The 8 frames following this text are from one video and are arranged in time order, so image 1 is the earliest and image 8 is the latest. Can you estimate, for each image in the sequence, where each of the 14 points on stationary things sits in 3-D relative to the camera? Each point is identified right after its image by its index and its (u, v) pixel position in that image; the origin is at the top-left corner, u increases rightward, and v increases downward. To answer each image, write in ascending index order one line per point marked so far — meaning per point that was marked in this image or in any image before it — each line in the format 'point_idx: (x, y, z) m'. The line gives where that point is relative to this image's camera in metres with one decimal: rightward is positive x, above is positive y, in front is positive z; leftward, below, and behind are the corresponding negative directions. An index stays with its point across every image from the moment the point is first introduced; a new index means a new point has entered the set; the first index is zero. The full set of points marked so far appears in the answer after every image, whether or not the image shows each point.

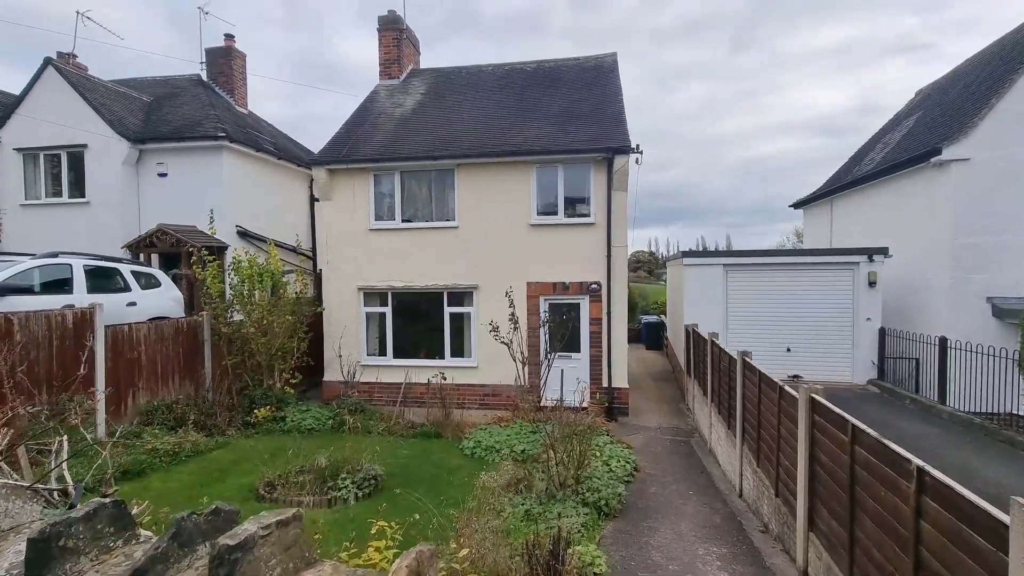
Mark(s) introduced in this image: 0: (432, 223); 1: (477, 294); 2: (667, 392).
0: (-2.0, +1.6, +12.1) m
1: (-0.9, -0.2, +12.0) m
2: (+4.2, -2.8, +13.5) m
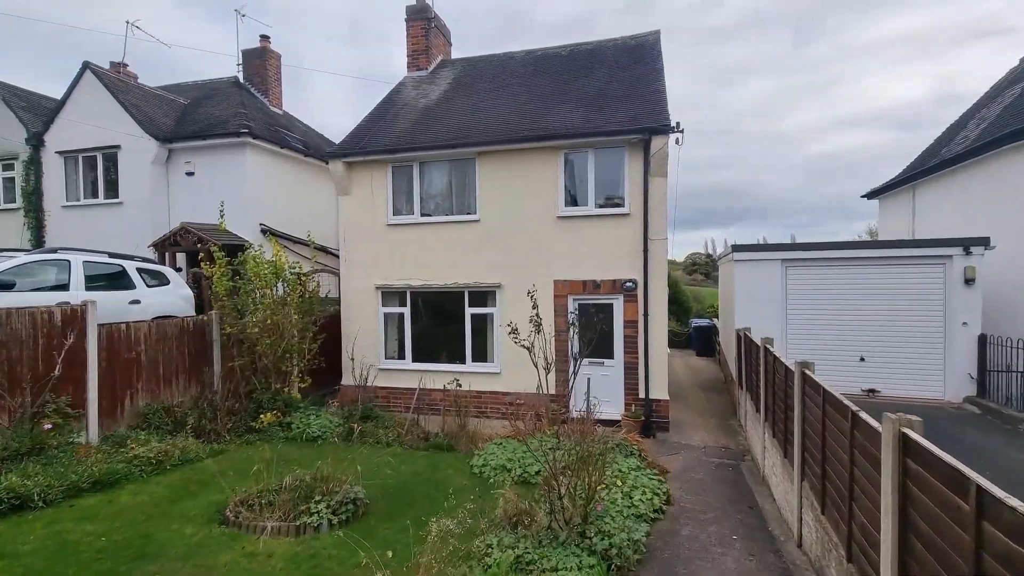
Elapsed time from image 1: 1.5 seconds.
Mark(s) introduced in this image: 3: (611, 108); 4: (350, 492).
0: (-1.4, +1.6, +11.3) m
1: (-0.3, -0.1, +11.0) m
2: (+4.9, -2.8, +11.9) m
3: (+2.2, +4.0, +11.1) m
4: (-1.9, -2.4, +5.8) m
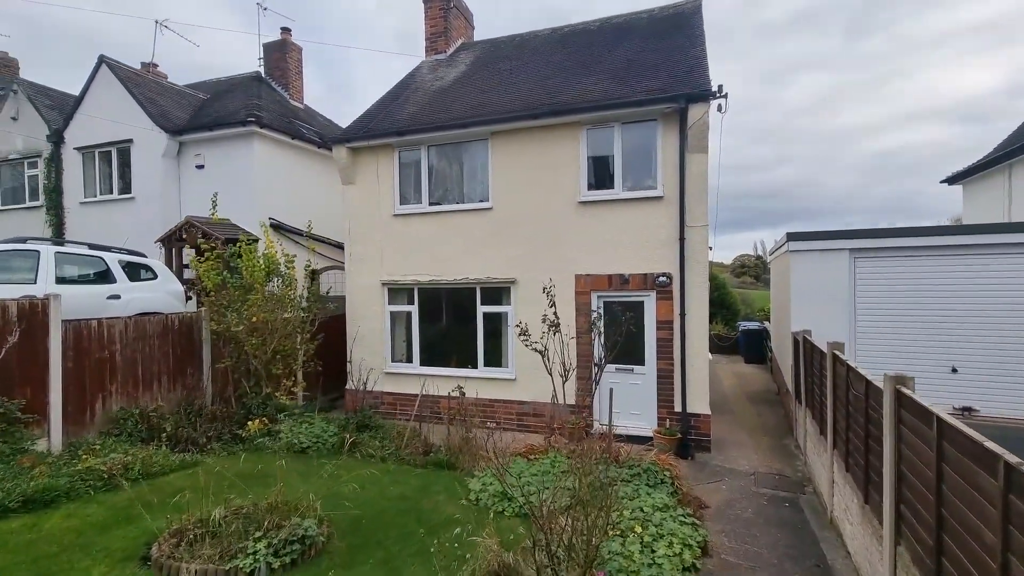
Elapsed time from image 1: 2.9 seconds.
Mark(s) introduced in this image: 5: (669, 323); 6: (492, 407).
0: (-1.0, +1.7, +10.1) m
1: (0.0, 0.0, +9.8) m
2: (+5.3, -2.7, +10.3) m
3: (+2.5, +4.1, +9.7) m
4: (-2.0, -2.3, +4.7) m
5: (+2.8, -0.6, +8.8) m
6: (-0.4, -2.4, +9.9) m
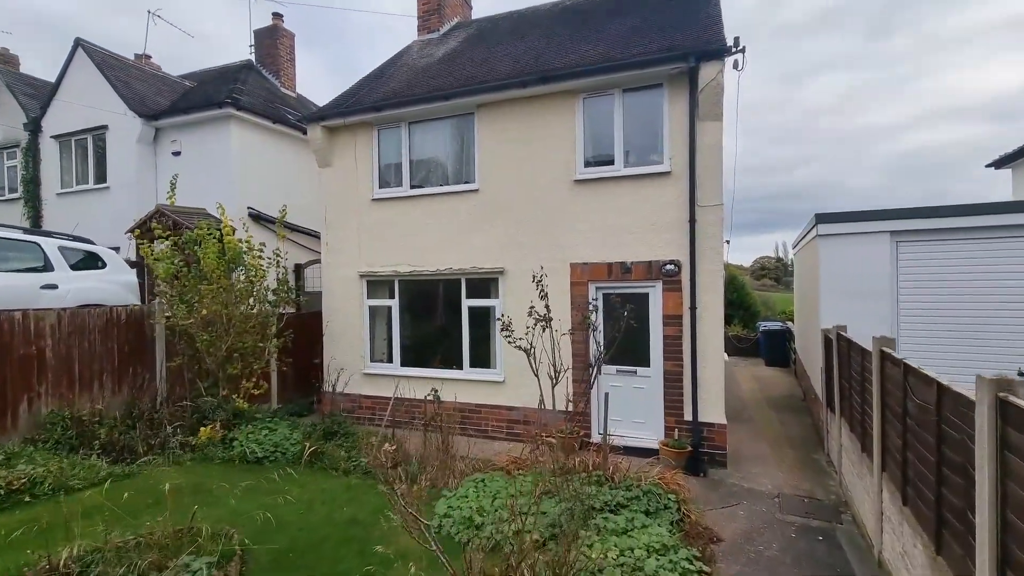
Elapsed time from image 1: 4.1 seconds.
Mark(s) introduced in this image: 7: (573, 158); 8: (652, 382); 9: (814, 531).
0: (-1.2, +1.9, +9.1) m
1: (-0.2, +0.1, +8.7) m
2: (+5.1, -2.6, +9.0) m
3: (+2.3, +4.3, +8.6) m
4: (-2.4, -2.1, +3.7) m
5: (+2.5, -0.5, +7.6) m
6: (-0.6, -2.2, +8.8) m
7: (+1.0, +2.2, +8.2) m
8: (+2.2, -1.5, +7.8) m
9: (+3.3, -2.6, +5.4) m
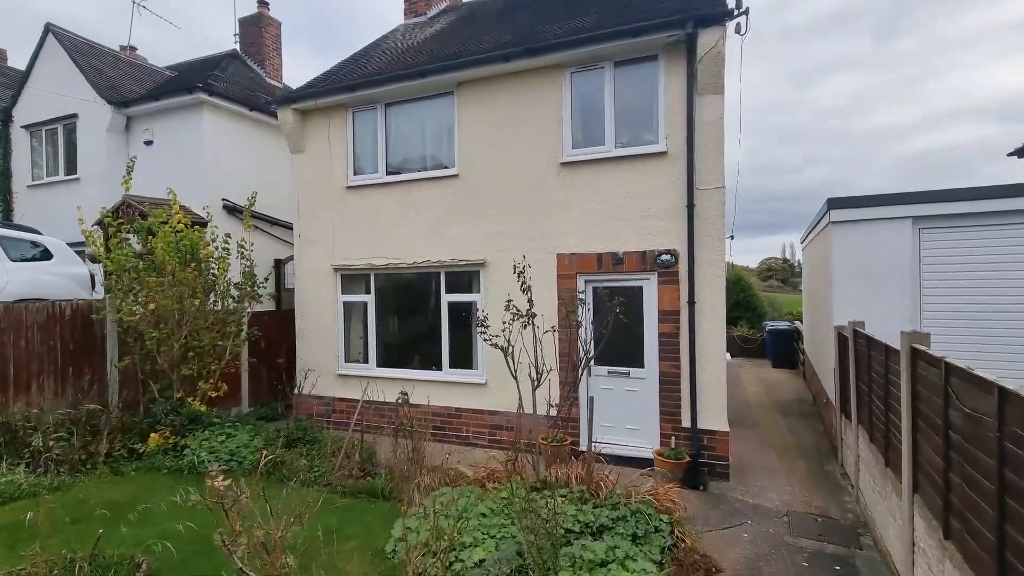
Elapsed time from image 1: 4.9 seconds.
0: (-1.5, +2.0, +8.4) m
1: (-0.4, +0.2, +8.0) m
2: (+4.8, -2.5, +8.2) m
3: (+2.1, +4.4, +7.8) m
4: (-2.7, -2.0, +3.0) m
5: (+2.2, -0.3, +6.9) m
6: (-0.9, -2.1, +8.1) m
7: (+0.7, +2.3, +7.5) m
8: (+1.9, -1.4, +7.1) m
9: (+3.0, -2.5, +4.6) m
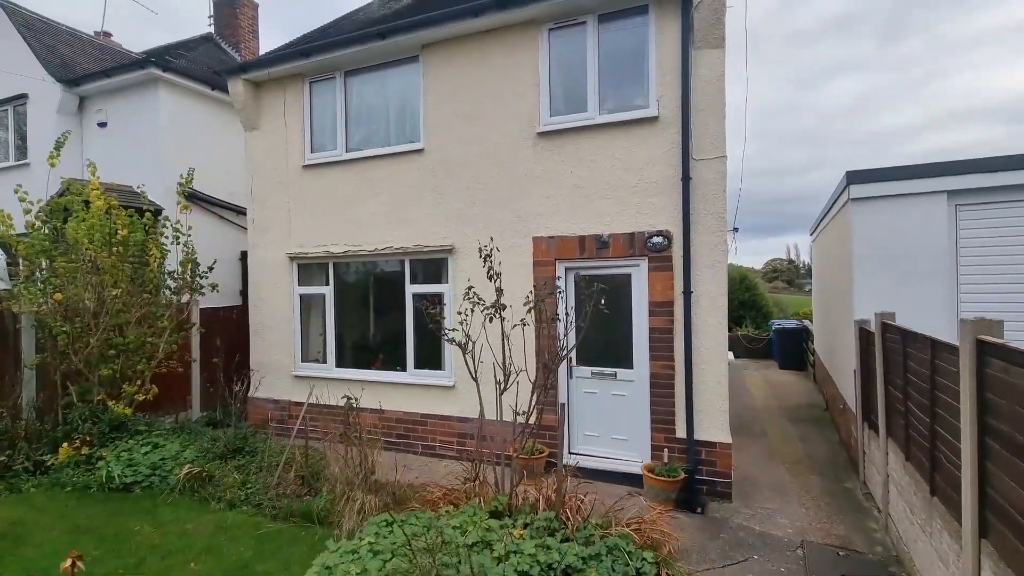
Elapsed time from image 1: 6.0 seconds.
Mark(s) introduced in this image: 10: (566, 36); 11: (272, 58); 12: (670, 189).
0: (-1.9, +2.1, +7.5) m
1: (-0.8, +0.4, +7.1) m
2: (+4.4, -2.3, +7.2) m
3: (+1.7, +4.5, +6.9) m
4: (-3.1, -1.8, +2.1) m
5: (+1.8, -0.2, +5.9) m
6: (-1.3, -2.0, +7.1) m
7: (+0.3, +2.4, +6.6) m
8: (+1.5, -1.2, +6.1) m
9: (+2.5, -2.4, +3.6) m
10: (+0.7, +3.3, +6.5) m
11: (-3.8, +3.6, +7.9) m
12: (+1.9, +1.2, +5.9) m
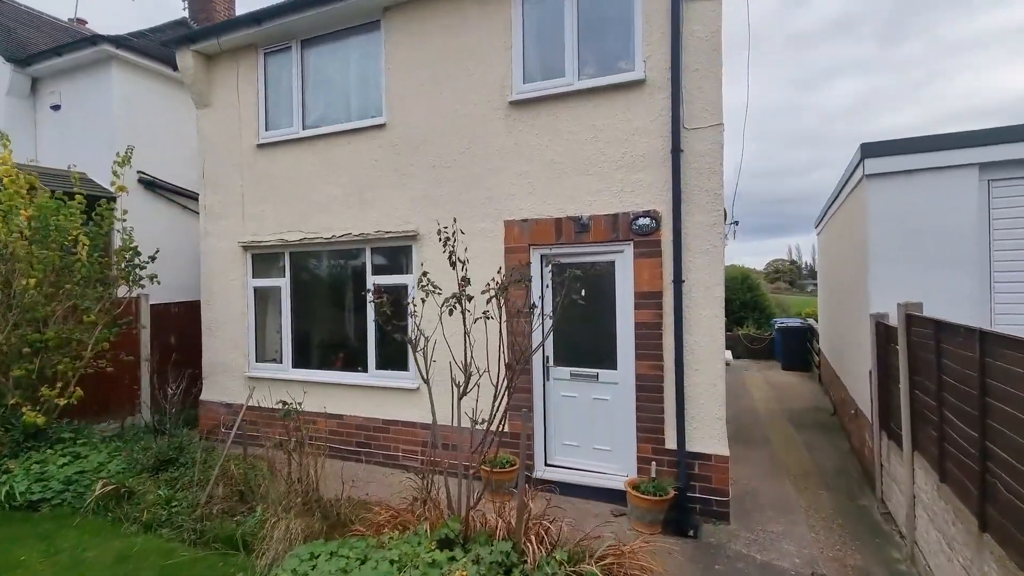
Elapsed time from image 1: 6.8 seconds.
0: (-2.2, +2.2, +6.7) m
1: (-1.2, +0.5, +6.3) m
2: (+4.1, -2.2, +6.5) m
3: (+1.3, +4.6, +6.1) m
4: (-3.5, -1.7, +1.3) m
5: (+1.5, -0.1, +5.2) m
6: (-1.6, -1.8, +6.4) m
7: (0.0, +2.5, +5.8) m
8: (+1.2, -1.1, +5.3) m
9: (+2.2, -2.2, +2.9) m
10: (+0.4, +3.4, +5.8) m
11: (-4.1, +3.7, +7.1) m
12: (+1.5, +1.3, +5.2) m
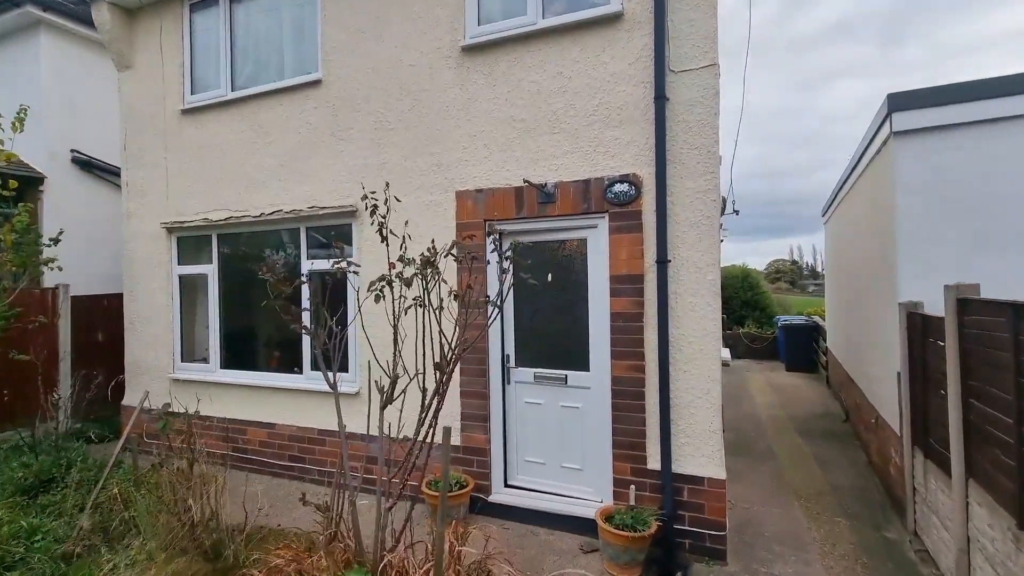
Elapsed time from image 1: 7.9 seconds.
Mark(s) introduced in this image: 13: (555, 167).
0: (-2.7, +2.4, +5.8) m
1: (-1.6, +0.6, +5.3) m
2: (+3.6, -2.0, +5.5) m
3: (+0.9, +4.8, +5.1) m
4: (-4.0, -1.5, +0.4) m
5: (+1.0, +0.1, +4.2) m
6: (-2.1, -1.7, +5.4) m
7: (-0.5, +2.7, +4.8) m
8: (+0.7, -1.0, +4.4) m
9: (+1.7, -2.1, +1.9) m
10: (-0.1, +3.6, +4.8) m
11: (-4.6, +3.9, +6.1) m
12: (+1.1, +1.4, +4.2) m
13: (+0.4, +1.1, +4.5) m
